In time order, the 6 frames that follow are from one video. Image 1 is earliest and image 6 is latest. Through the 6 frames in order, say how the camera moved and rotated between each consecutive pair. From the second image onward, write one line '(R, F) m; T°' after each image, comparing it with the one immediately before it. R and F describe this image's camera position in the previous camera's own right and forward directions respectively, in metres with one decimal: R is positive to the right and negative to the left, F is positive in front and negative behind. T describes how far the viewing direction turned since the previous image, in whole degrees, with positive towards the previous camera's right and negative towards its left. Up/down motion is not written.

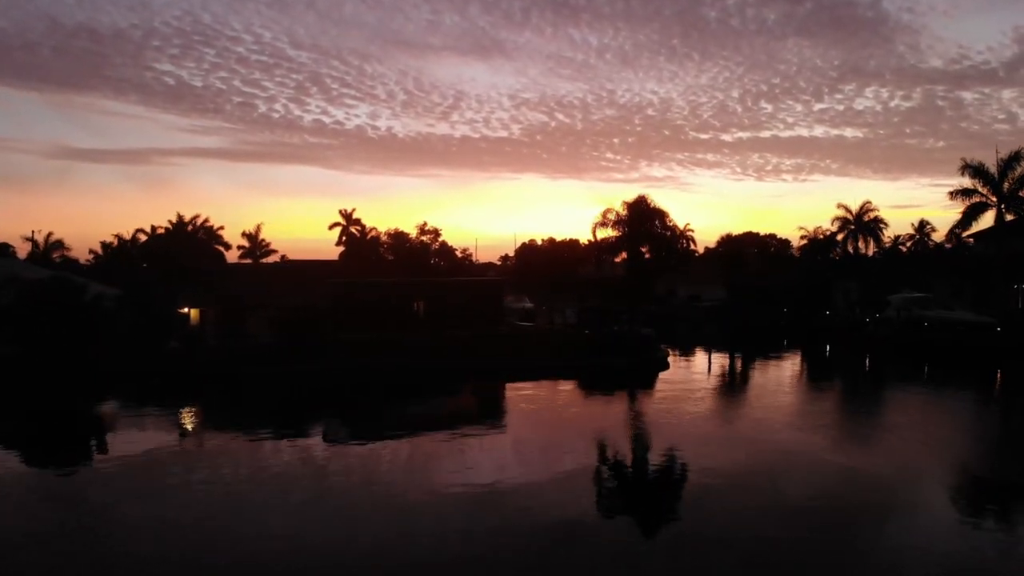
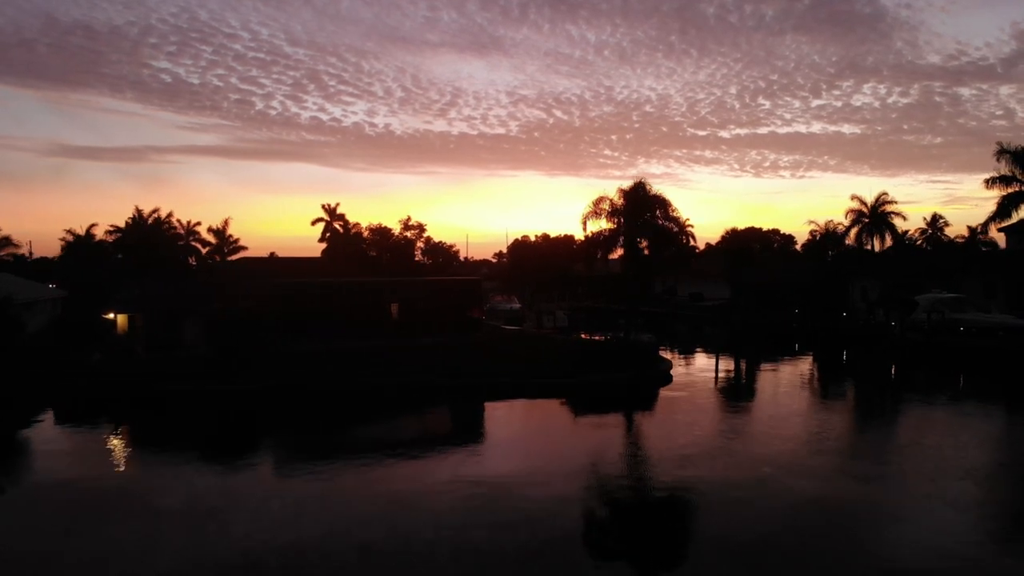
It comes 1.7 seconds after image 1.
(+0.3, +1.6) m; 0°
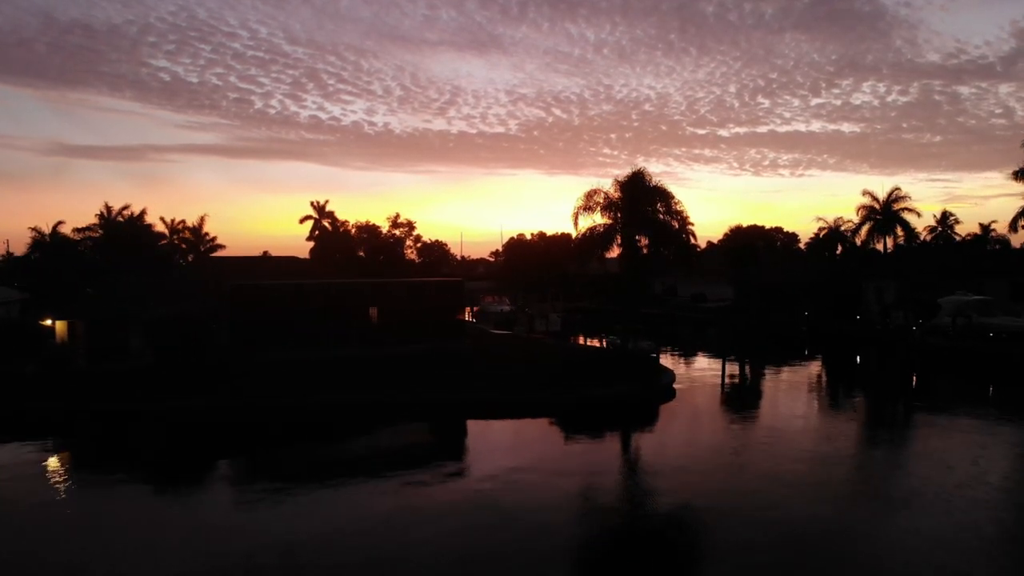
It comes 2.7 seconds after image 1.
(+0.2, +1.1) m; 0°
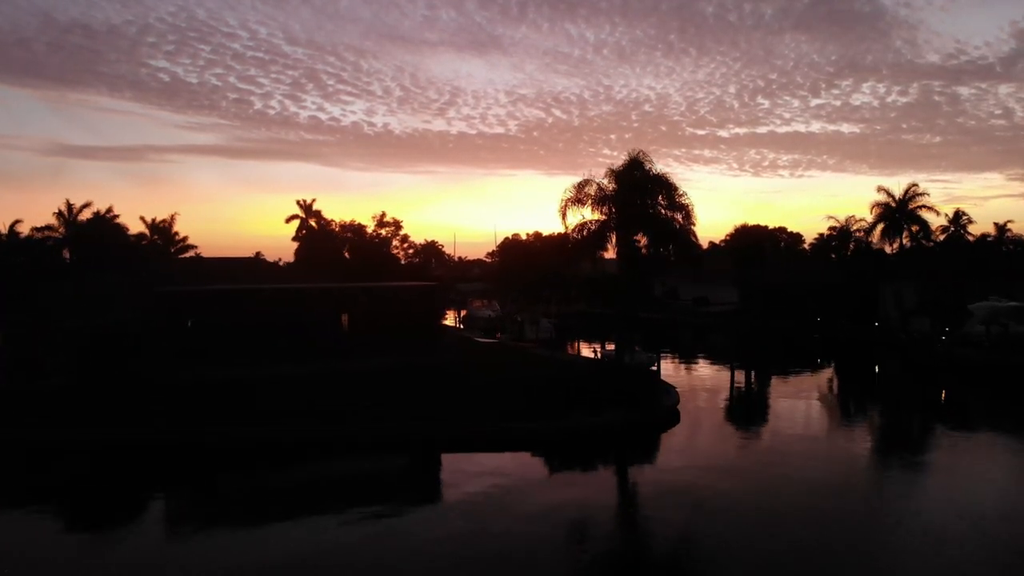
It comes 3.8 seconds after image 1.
(+0.2, +1.2) m; 0°
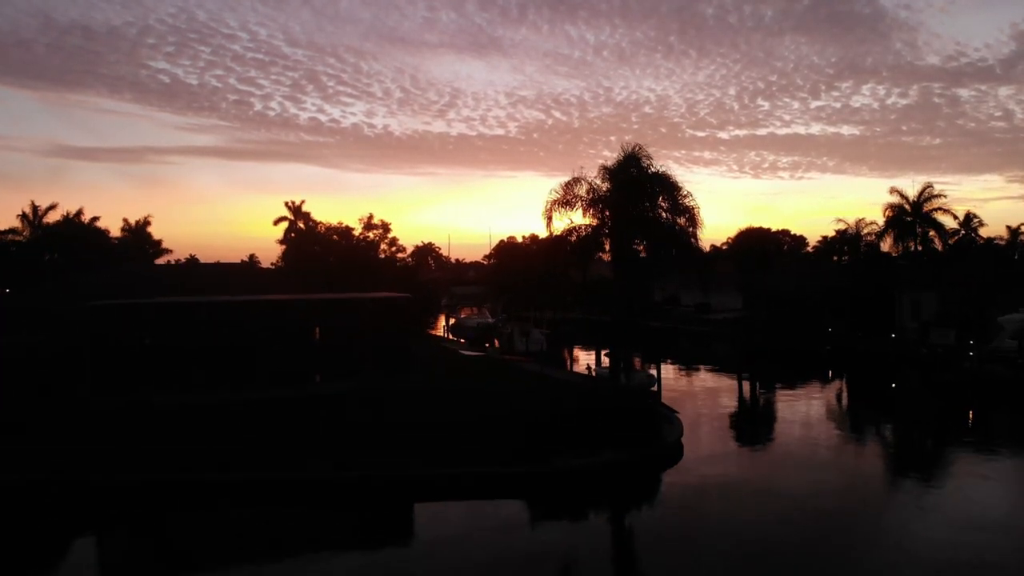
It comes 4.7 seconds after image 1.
(+0.2, +1.0) m; 0°
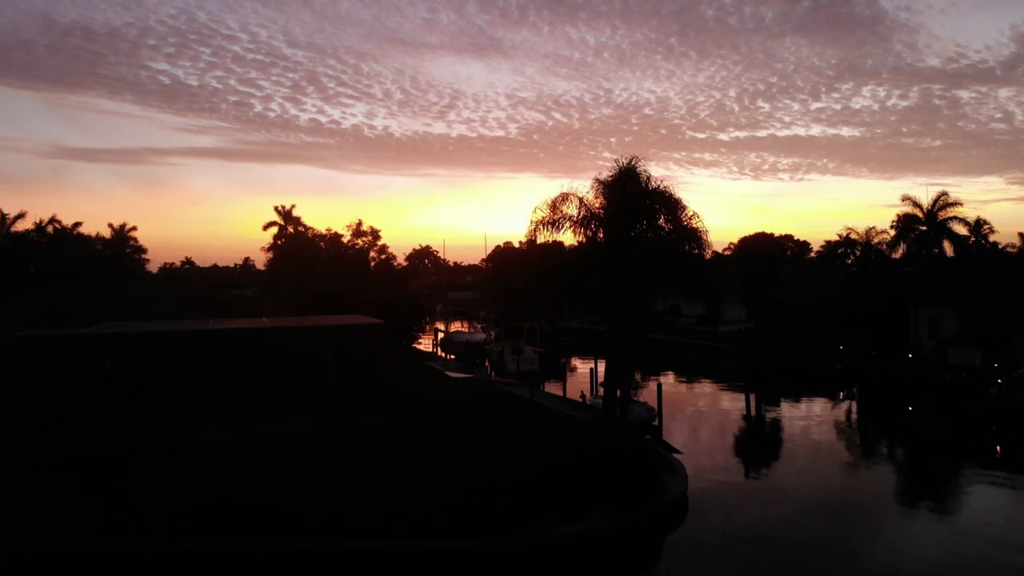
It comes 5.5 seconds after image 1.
(+0.2, +0.8) m; 0°
